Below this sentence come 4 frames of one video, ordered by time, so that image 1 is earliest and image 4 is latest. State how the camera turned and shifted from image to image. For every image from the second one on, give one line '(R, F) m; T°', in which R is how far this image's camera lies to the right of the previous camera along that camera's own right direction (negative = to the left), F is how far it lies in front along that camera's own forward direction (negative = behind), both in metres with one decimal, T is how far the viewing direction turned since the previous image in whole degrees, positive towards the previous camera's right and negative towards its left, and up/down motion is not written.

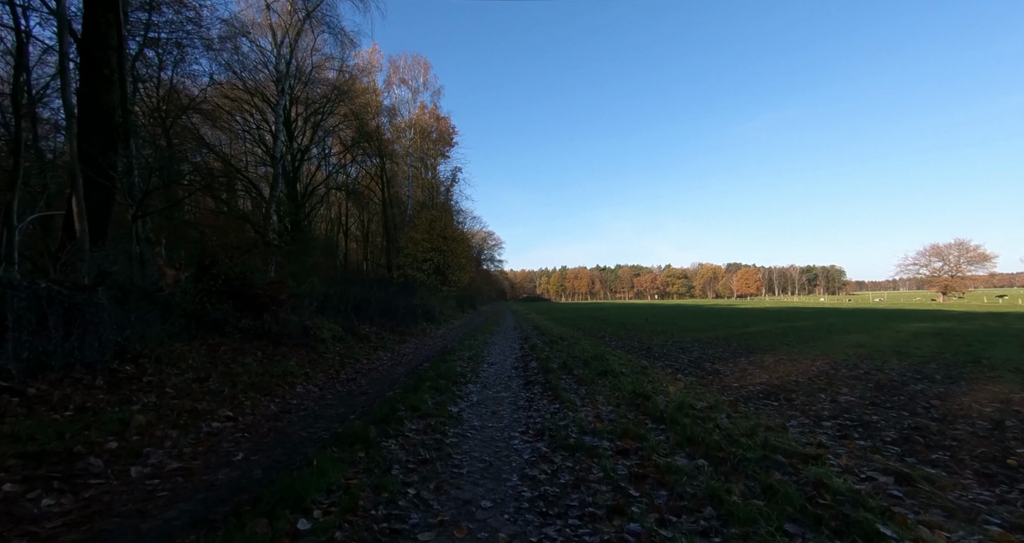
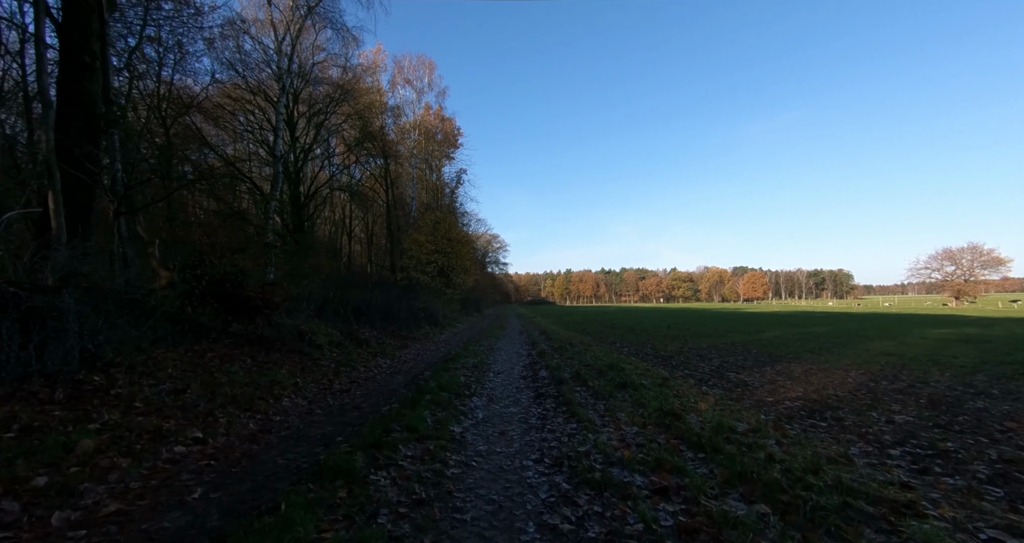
(-0.1, +0.9) m; -1°
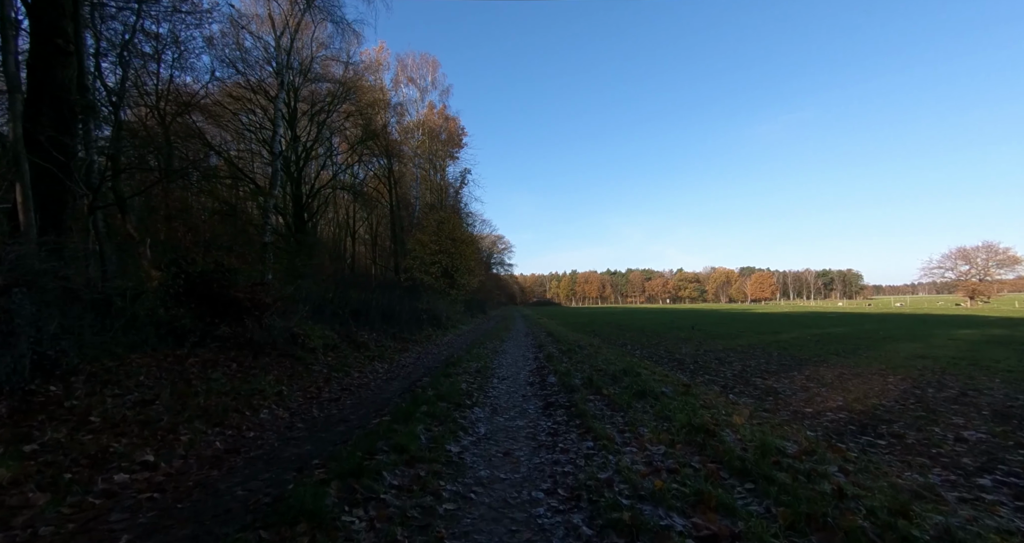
(0.0, +1.0) m; -1°
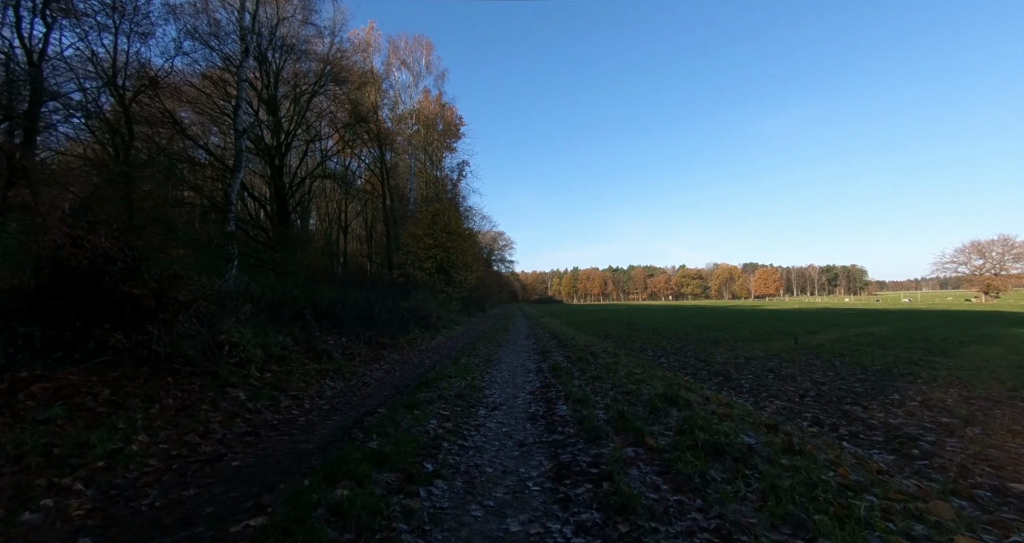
(+0.2, +3.5) m; 0°
